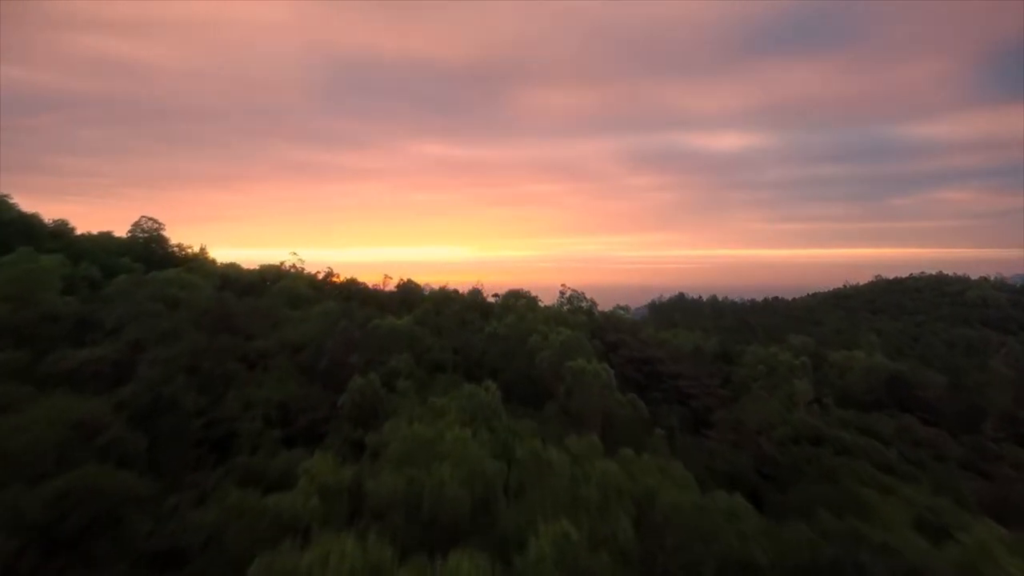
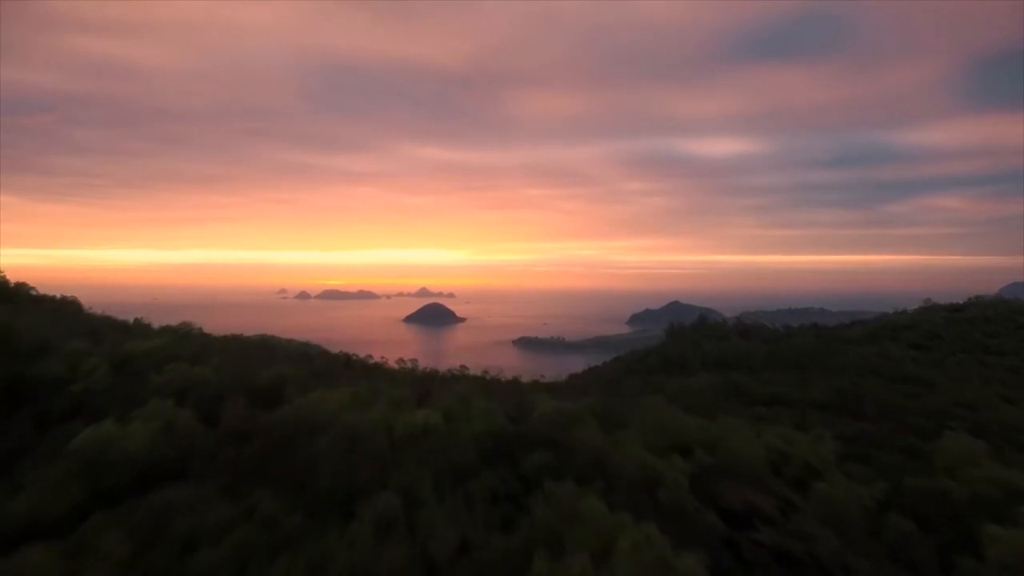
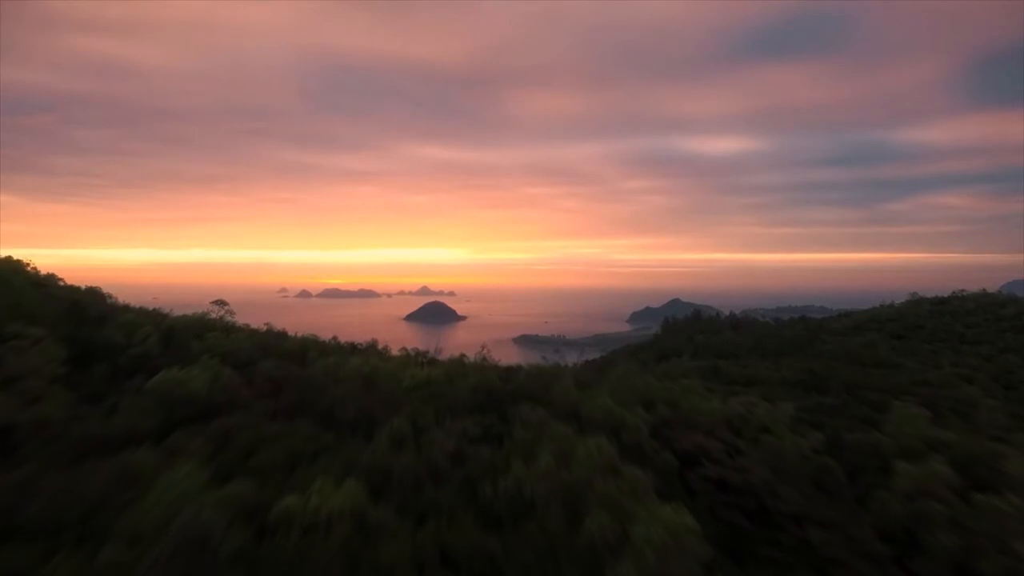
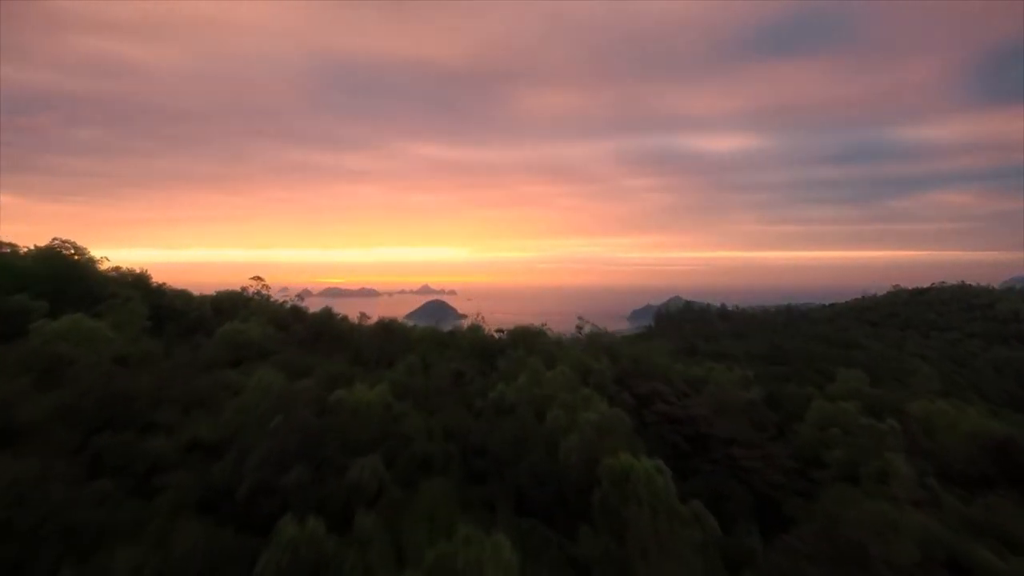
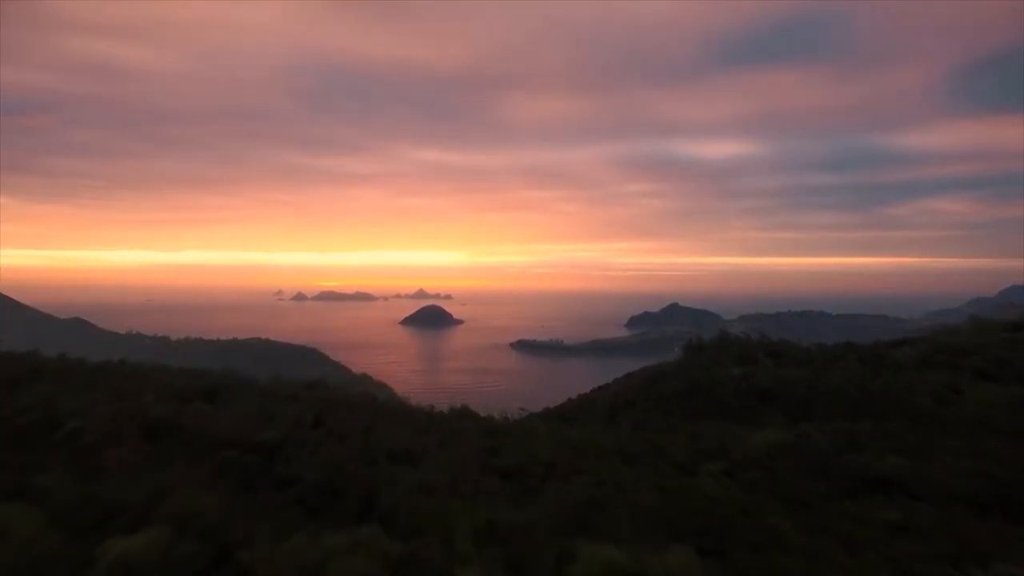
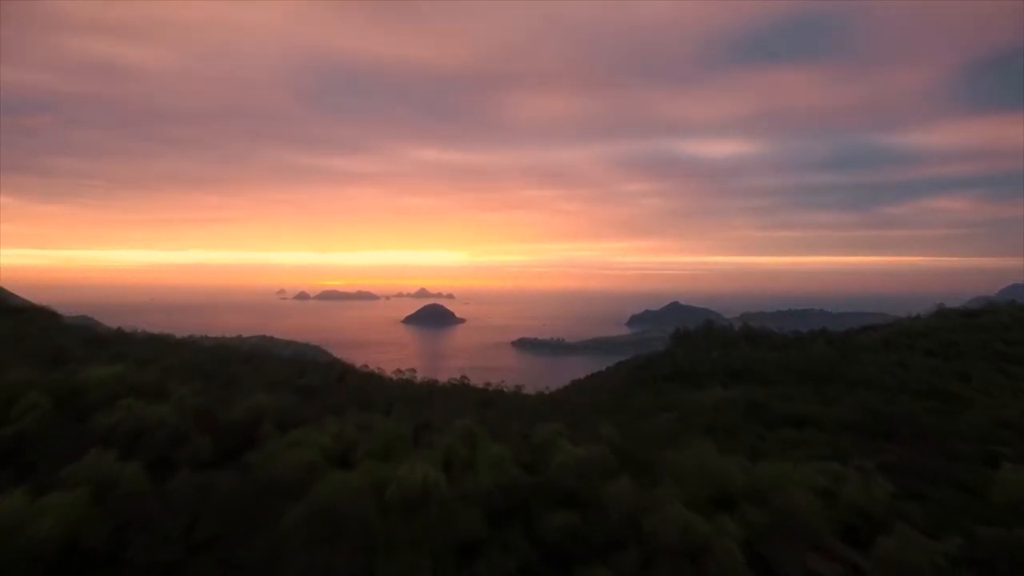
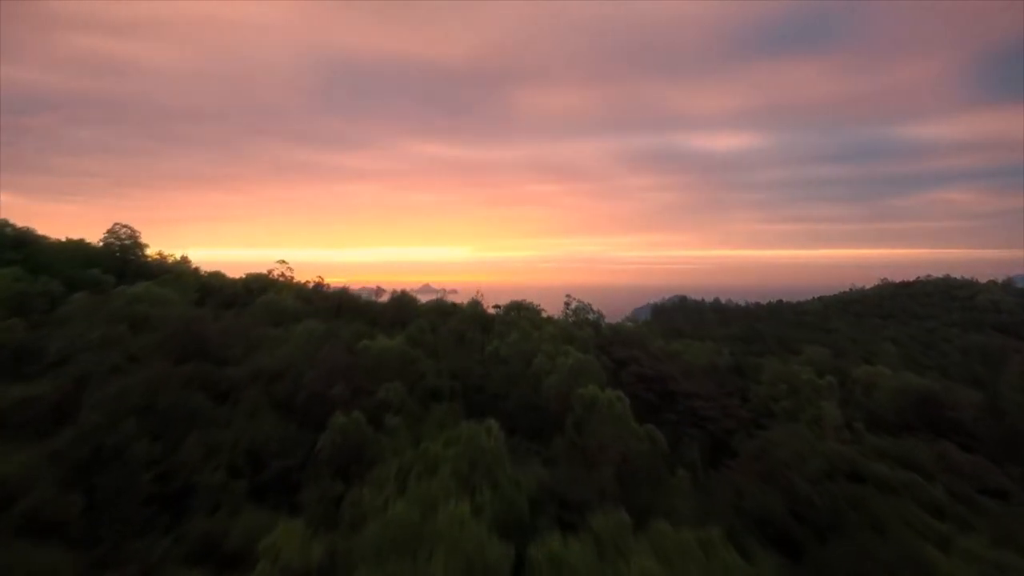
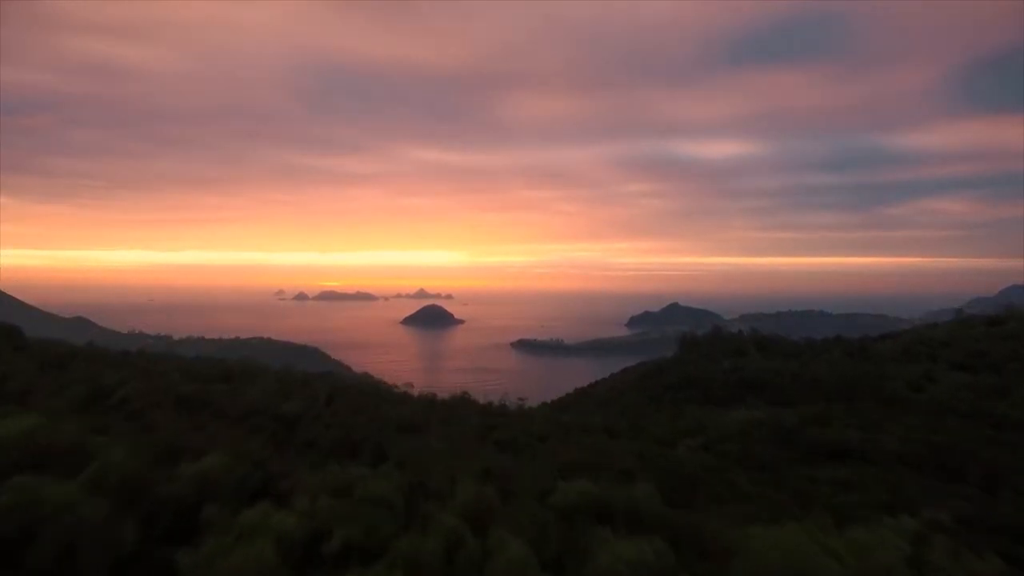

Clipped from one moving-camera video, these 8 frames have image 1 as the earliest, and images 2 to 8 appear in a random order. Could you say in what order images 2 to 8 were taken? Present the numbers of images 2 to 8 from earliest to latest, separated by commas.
7, 4, 3, 2, 6, 8, 5
